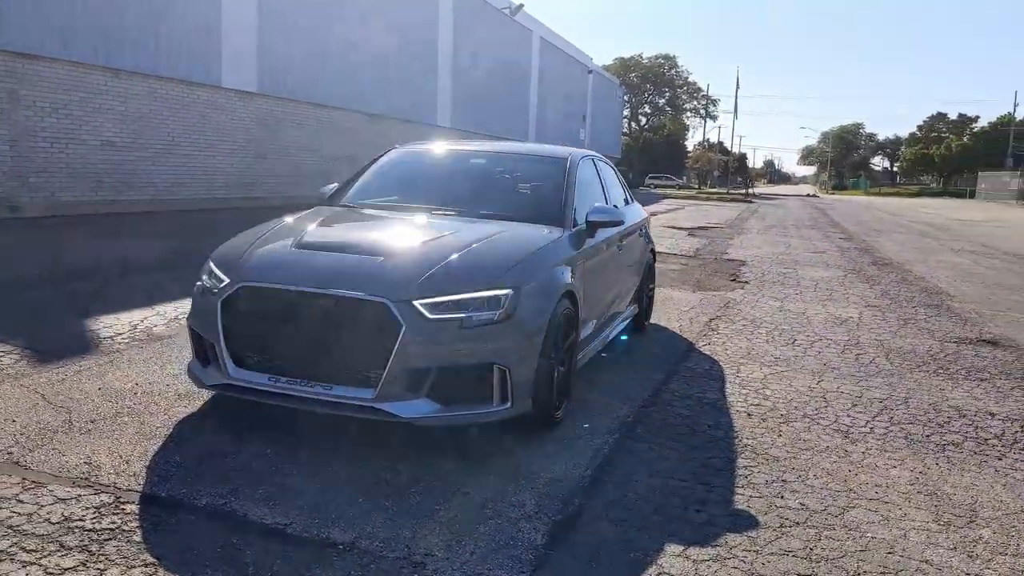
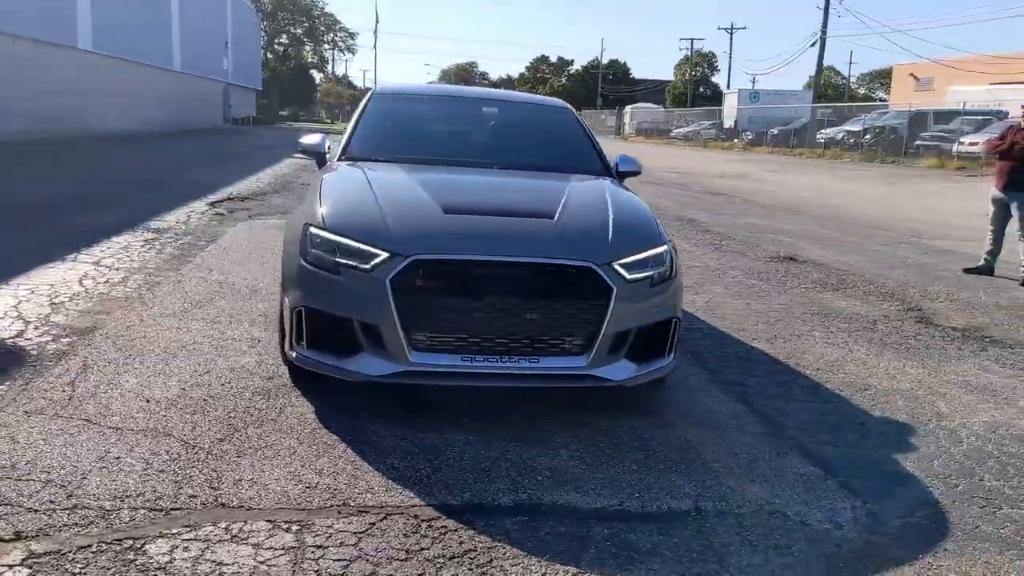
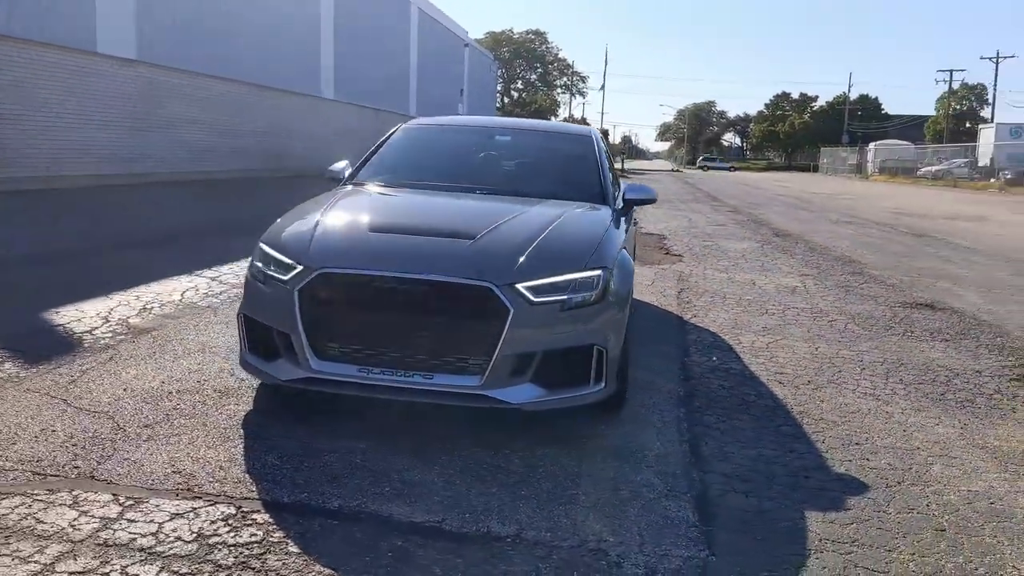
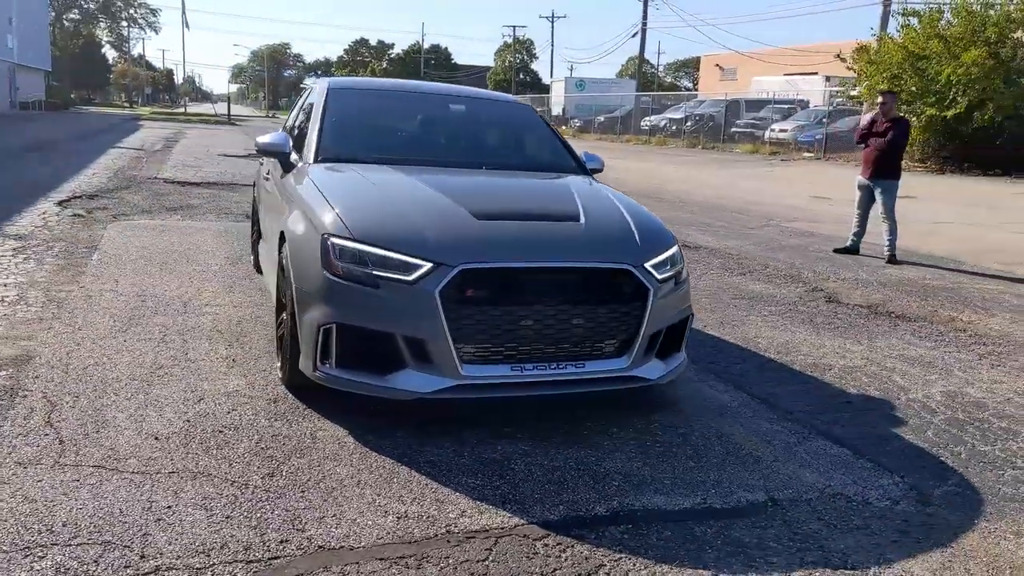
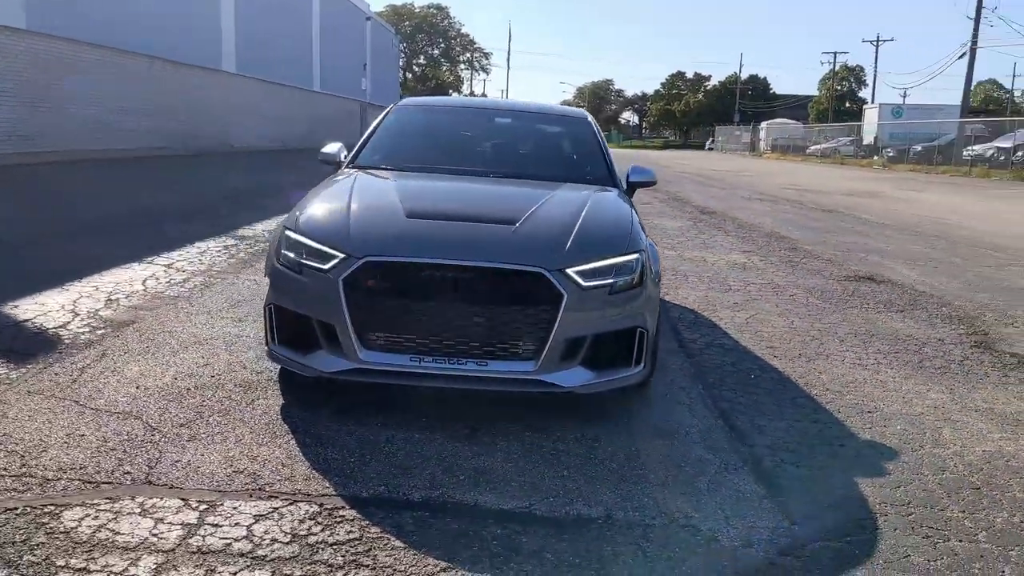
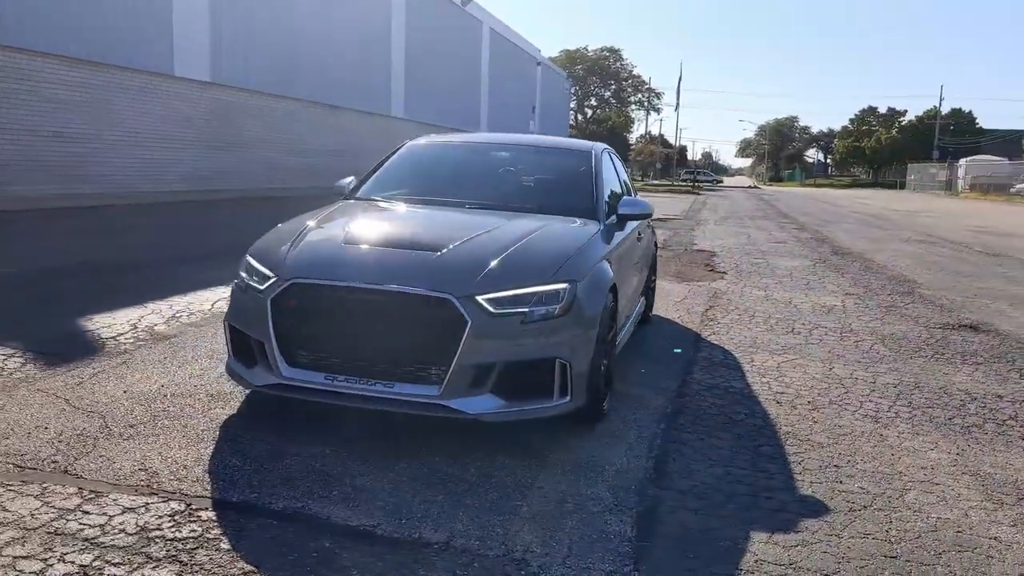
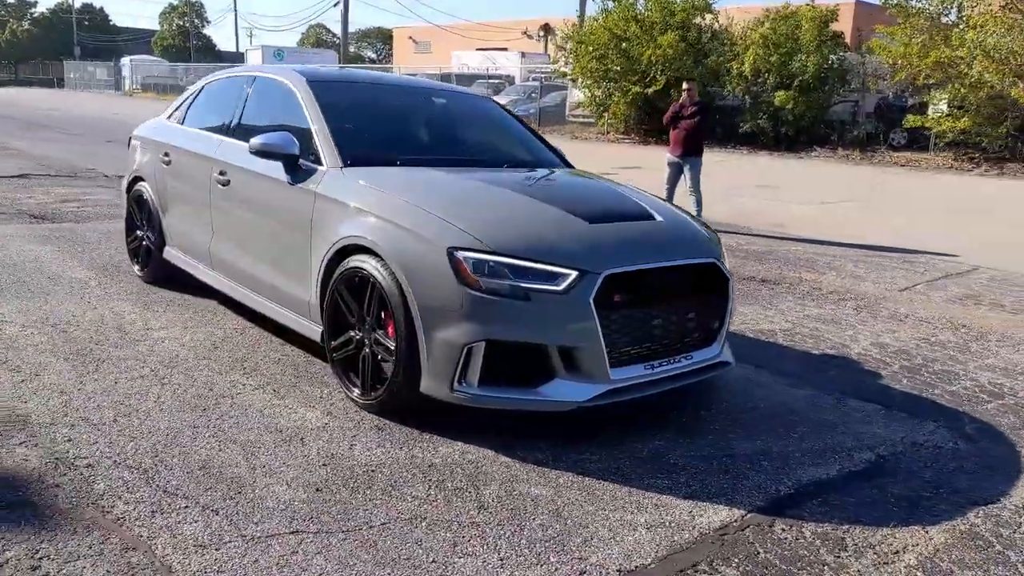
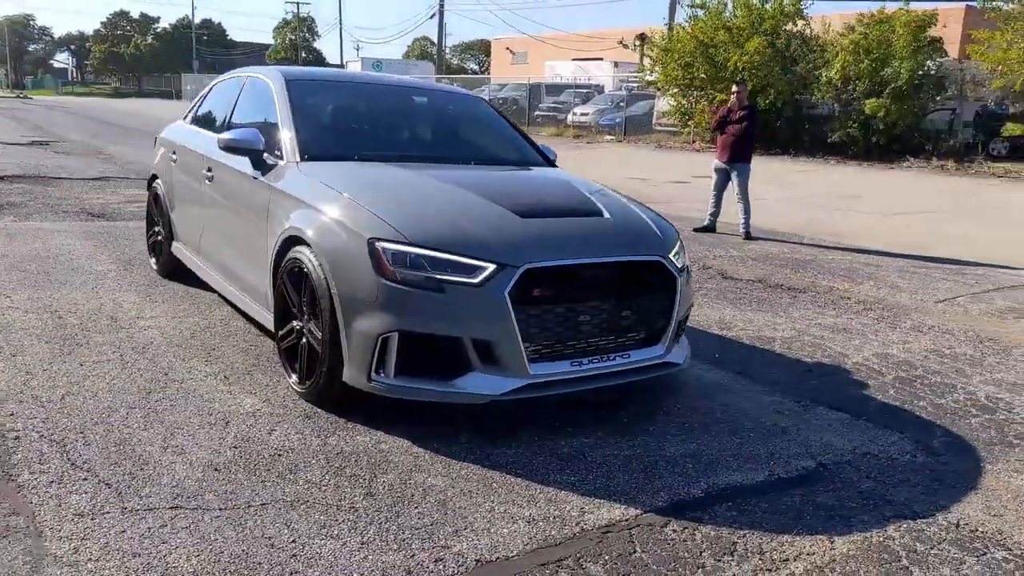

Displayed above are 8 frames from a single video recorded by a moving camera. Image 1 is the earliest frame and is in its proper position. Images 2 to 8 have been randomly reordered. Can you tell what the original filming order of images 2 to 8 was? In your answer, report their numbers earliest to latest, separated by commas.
6, 3, 5, 2, 4, 8, 7
